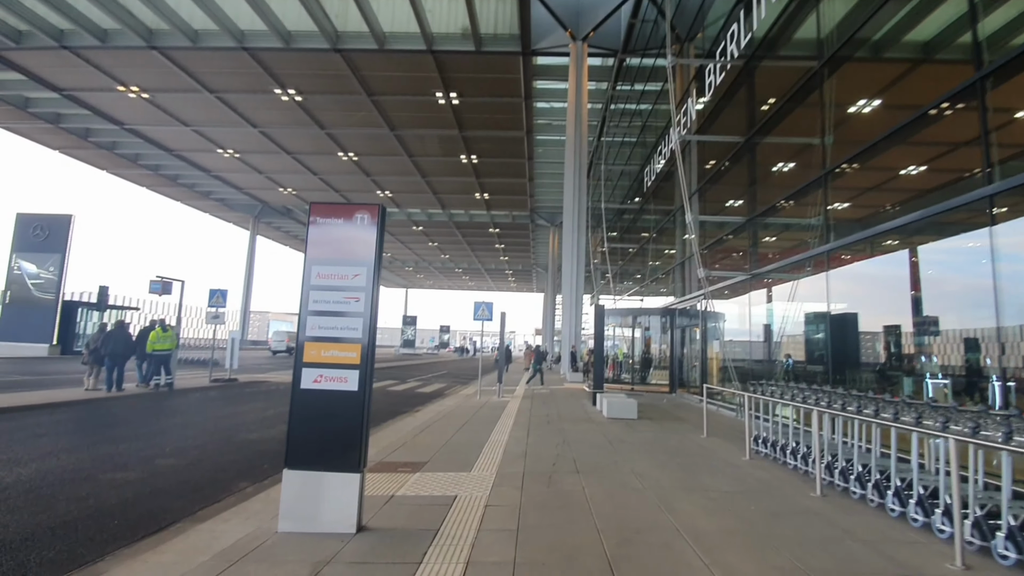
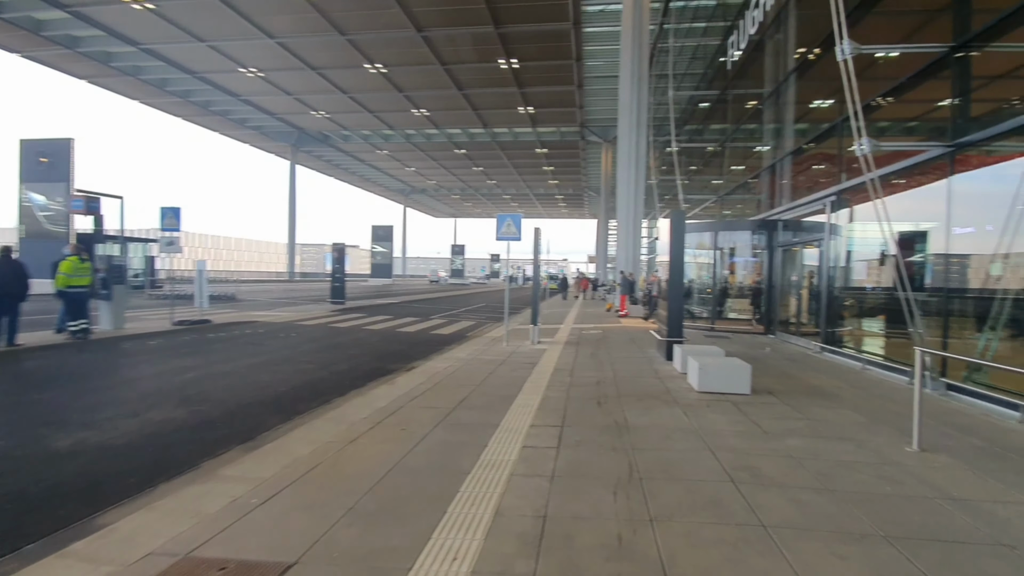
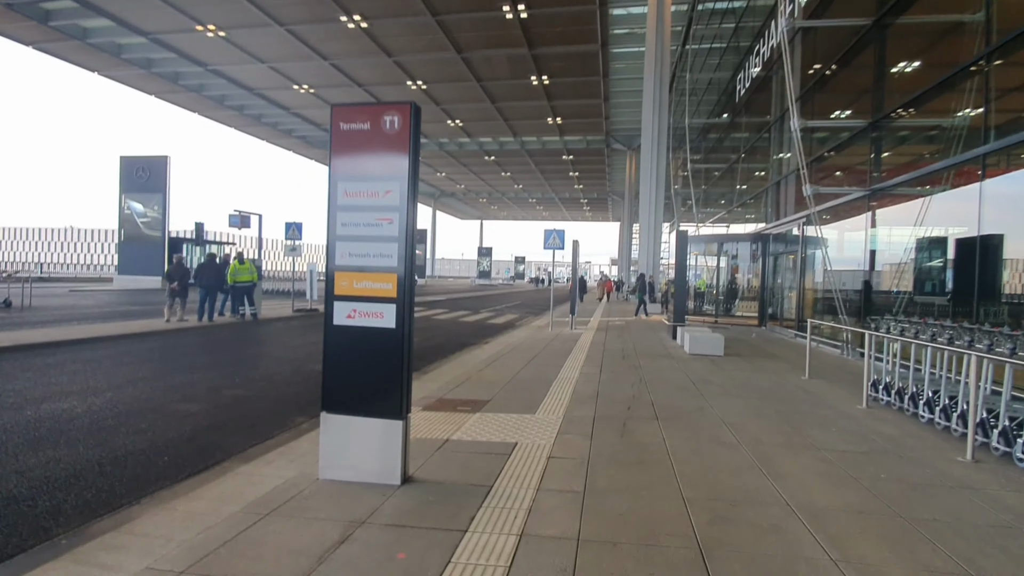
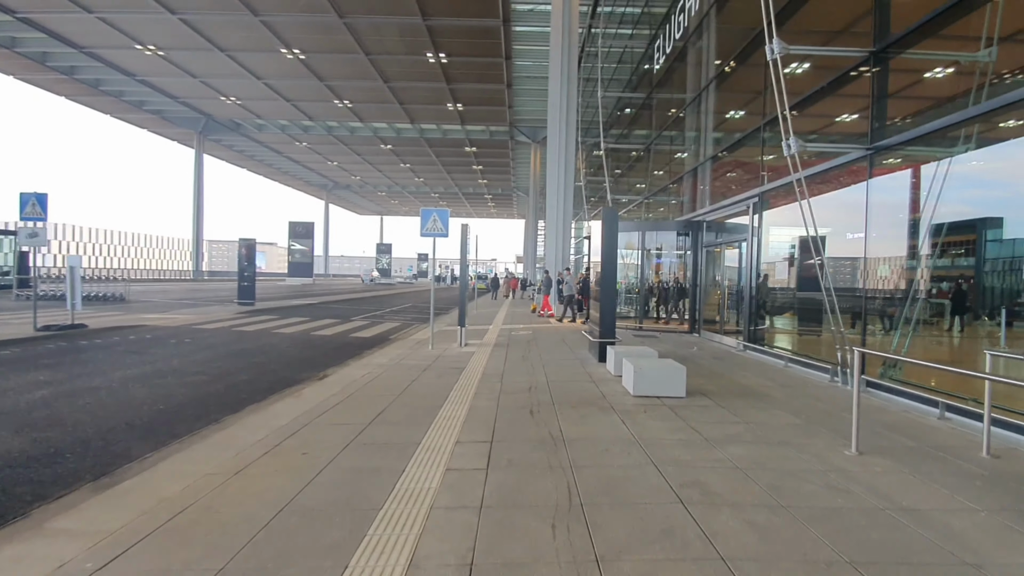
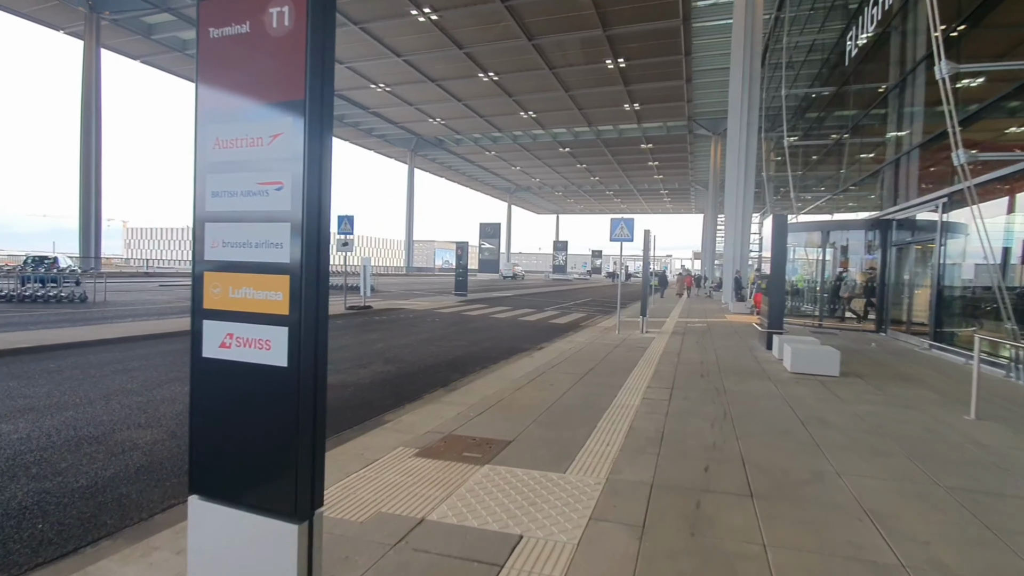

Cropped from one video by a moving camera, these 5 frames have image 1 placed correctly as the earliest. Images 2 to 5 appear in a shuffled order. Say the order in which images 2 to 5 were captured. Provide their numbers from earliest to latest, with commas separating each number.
3, 5, 2, 4
